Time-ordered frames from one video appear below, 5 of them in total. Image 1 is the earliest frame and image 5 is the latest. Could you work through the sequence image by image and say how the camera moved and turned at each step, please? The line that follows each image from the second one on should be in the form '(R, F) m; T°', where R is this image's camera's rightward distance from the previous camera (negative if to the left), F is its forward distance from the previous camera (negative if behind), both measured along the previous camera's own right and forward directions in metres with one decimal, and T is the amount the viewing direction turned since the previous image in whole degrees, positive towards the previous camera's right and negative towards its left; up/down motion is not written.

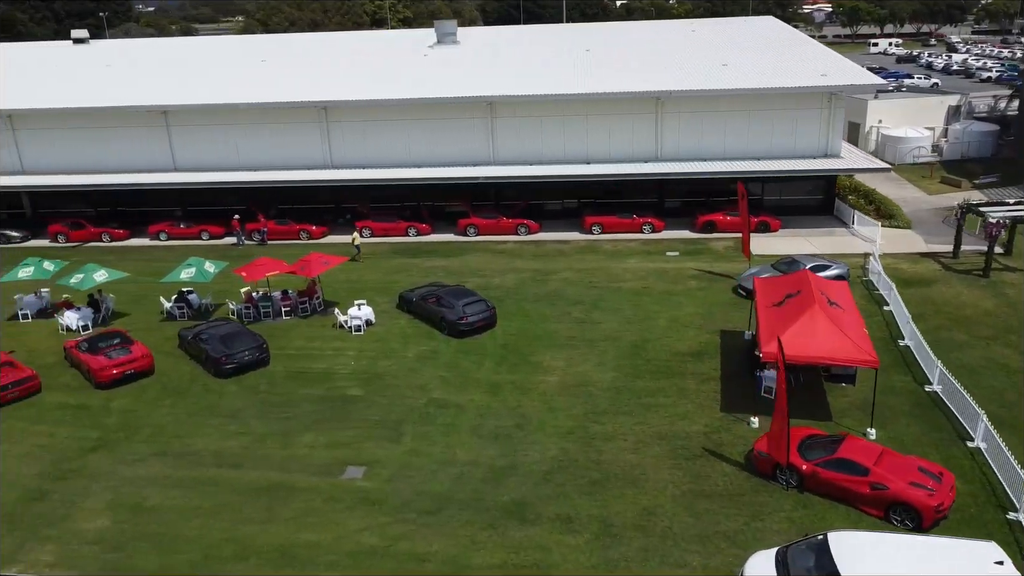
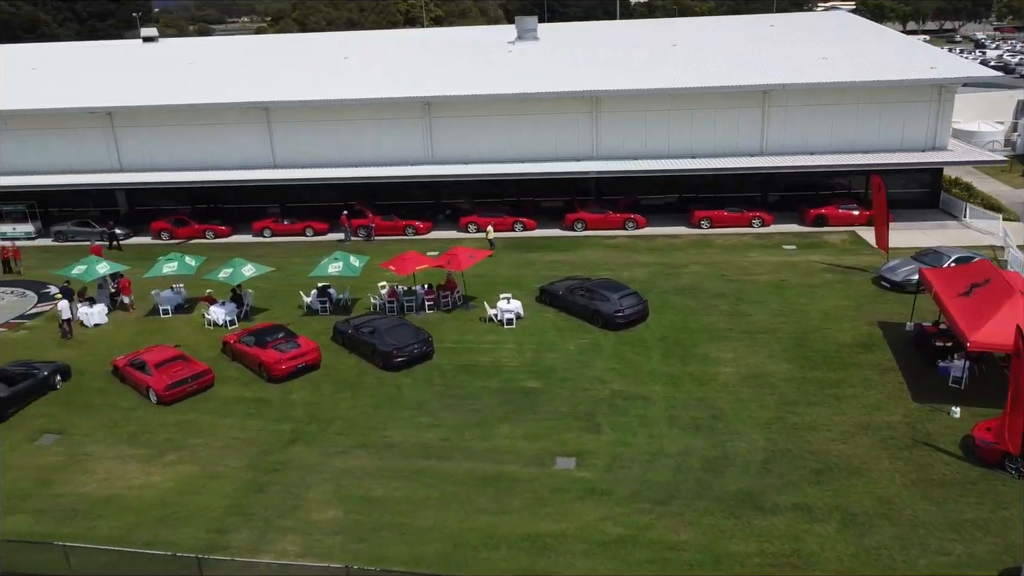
(-5.3, 0.0) m; 0°
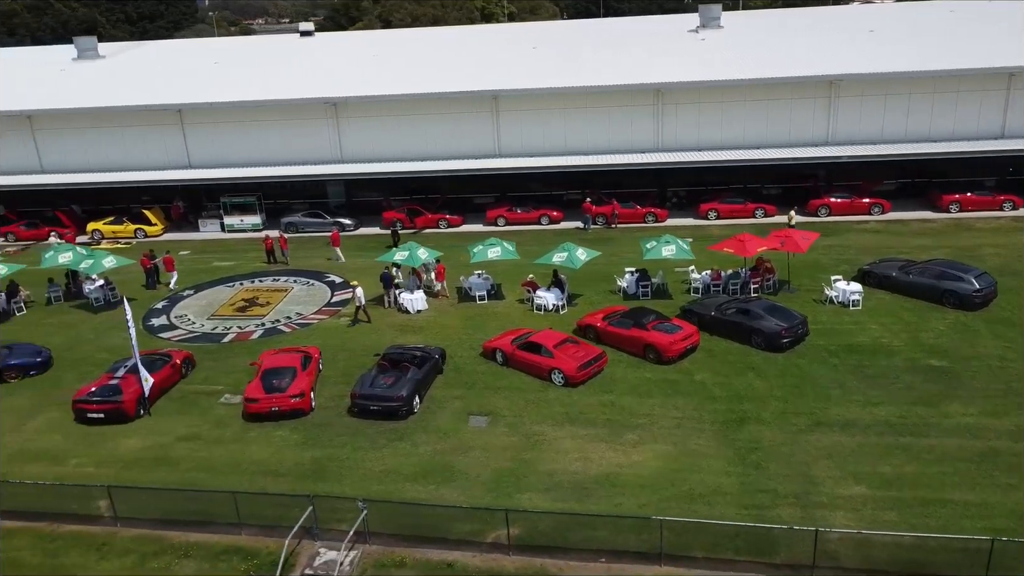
(-11.8, +0.2) m; -1°
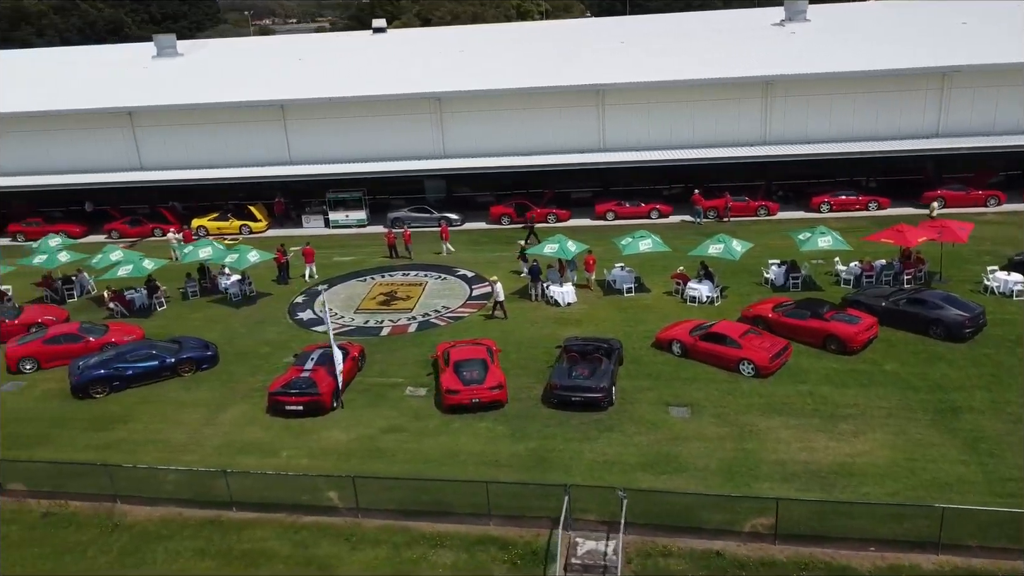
(-5.4, +0.1) m; 0°
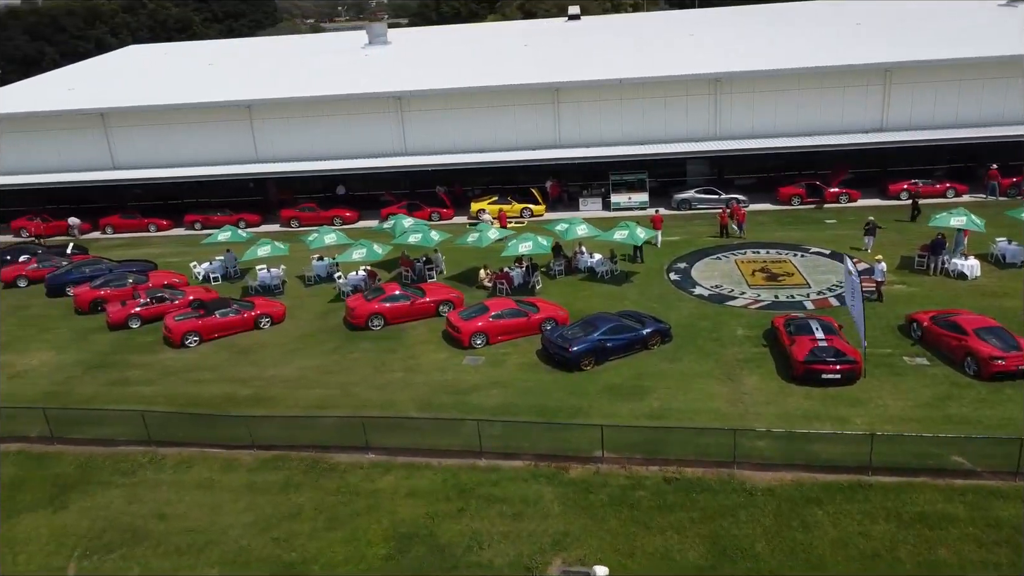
(-14.6, +0.2) m; -1°
